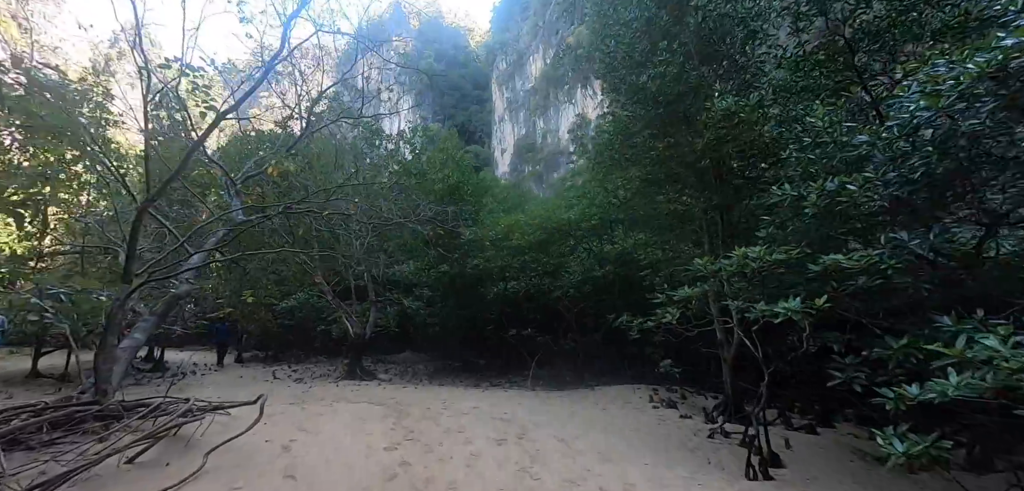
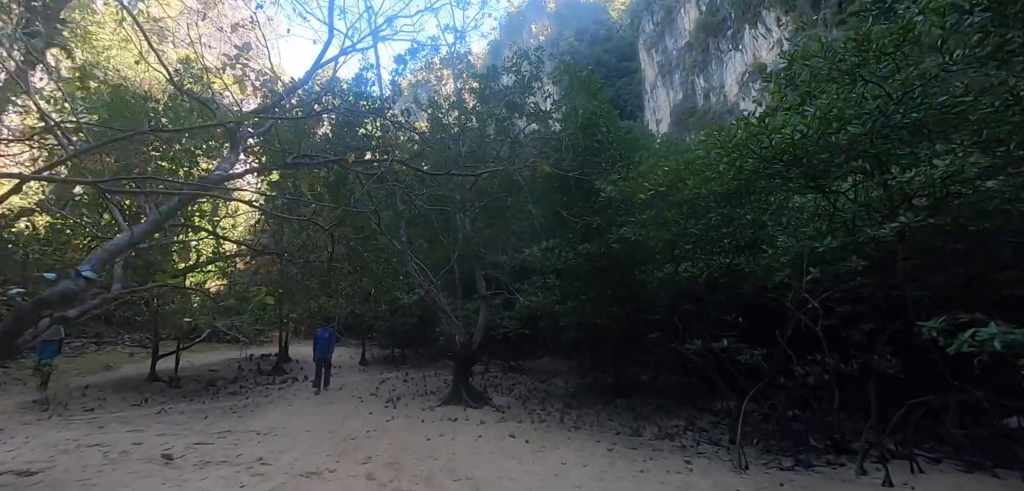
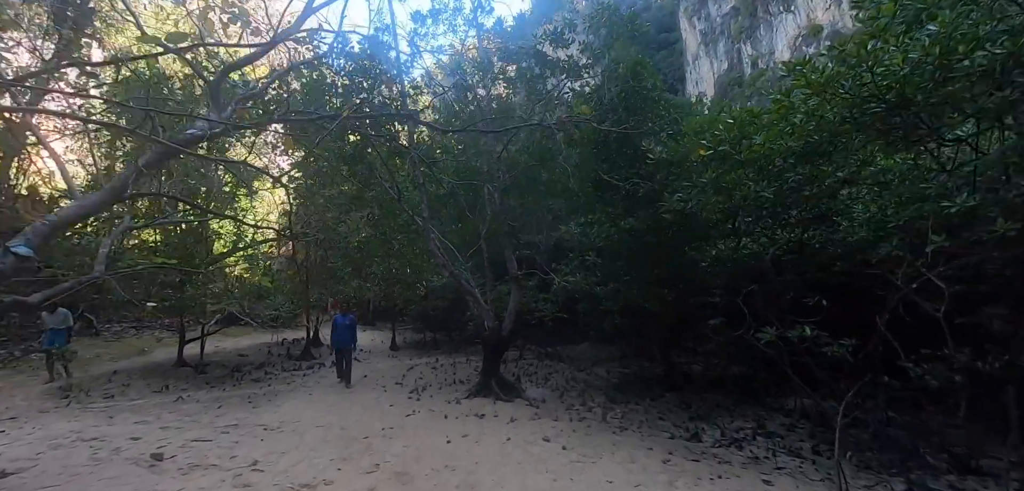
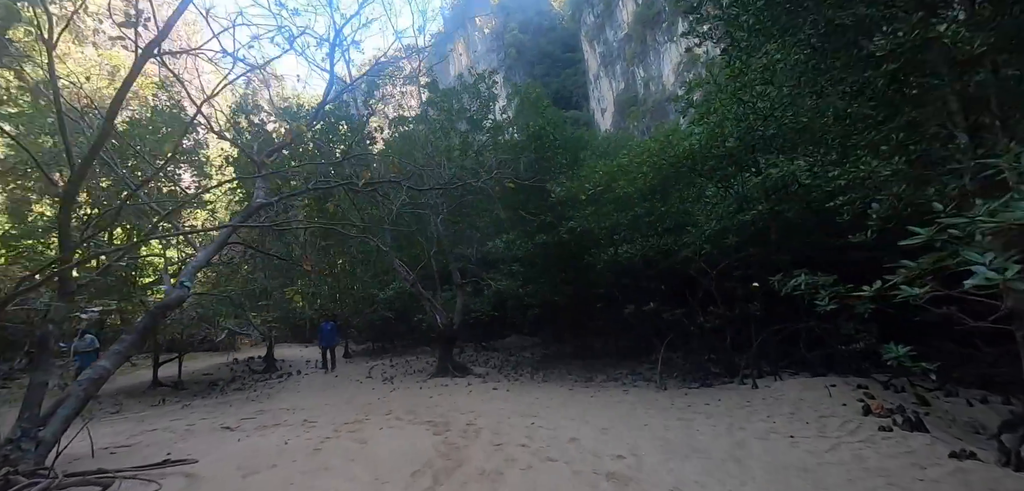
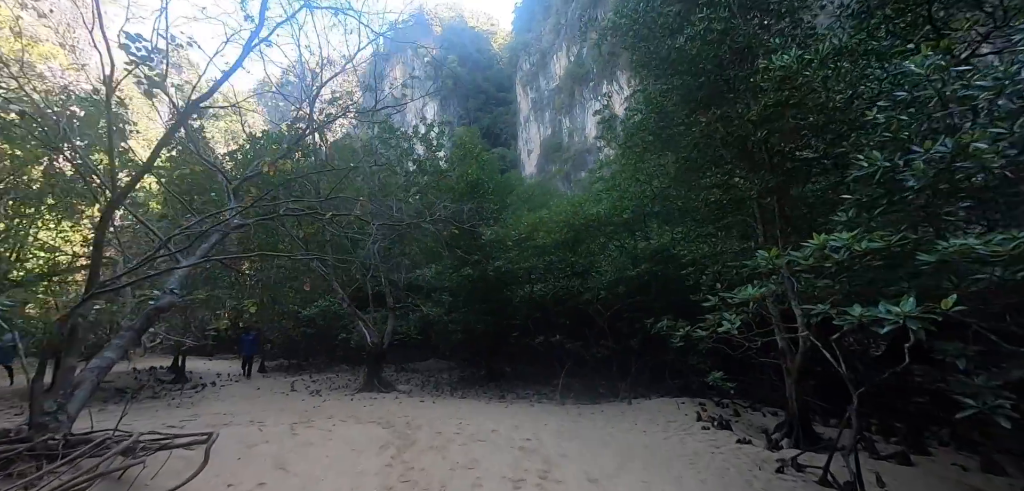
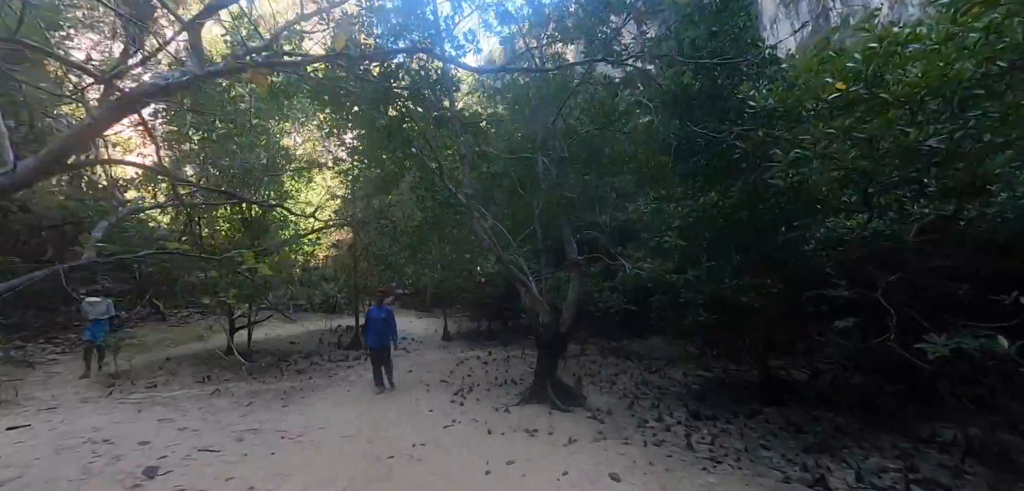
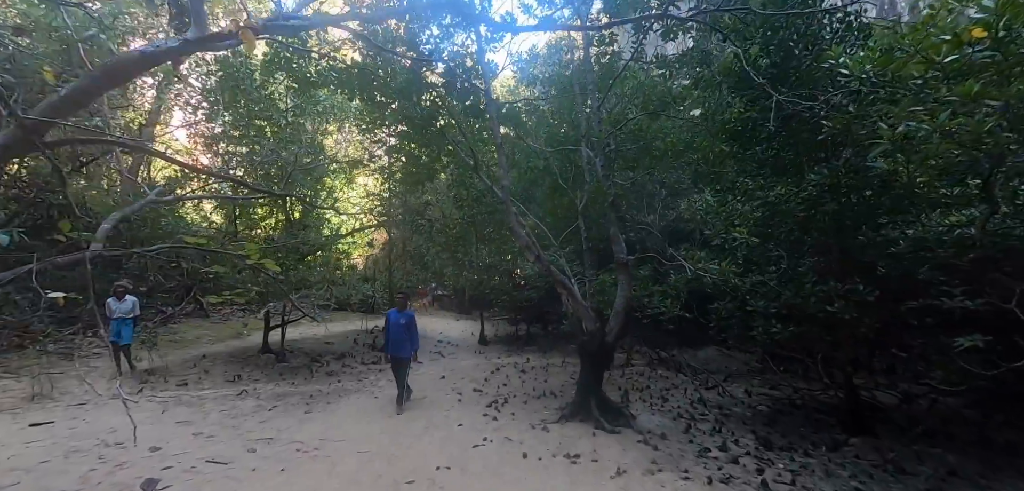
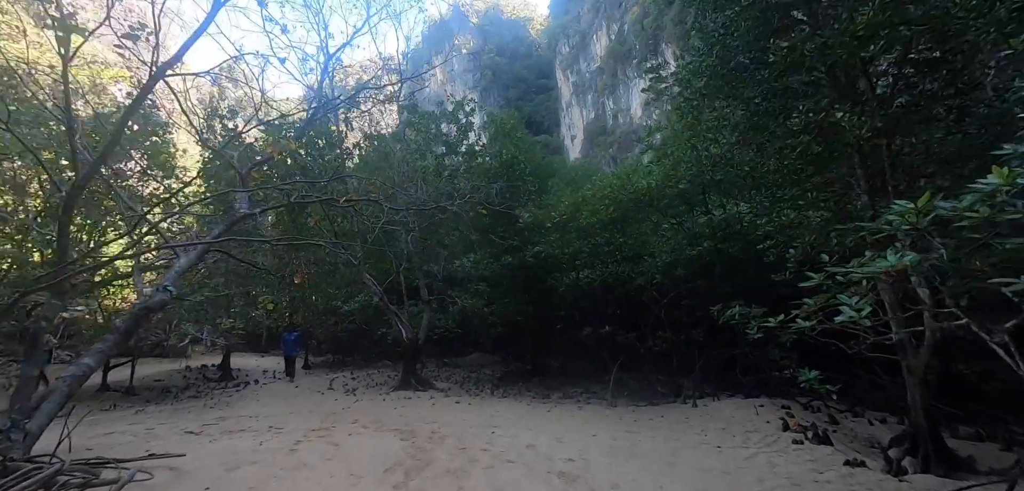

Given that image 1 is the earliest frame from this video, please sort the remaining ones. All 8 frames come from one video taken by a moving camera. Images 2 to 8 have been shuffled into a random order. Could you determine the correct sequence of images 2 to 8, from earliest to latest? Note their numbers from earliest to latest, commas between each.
5, 8, 4, 2, 3, 6, 7
